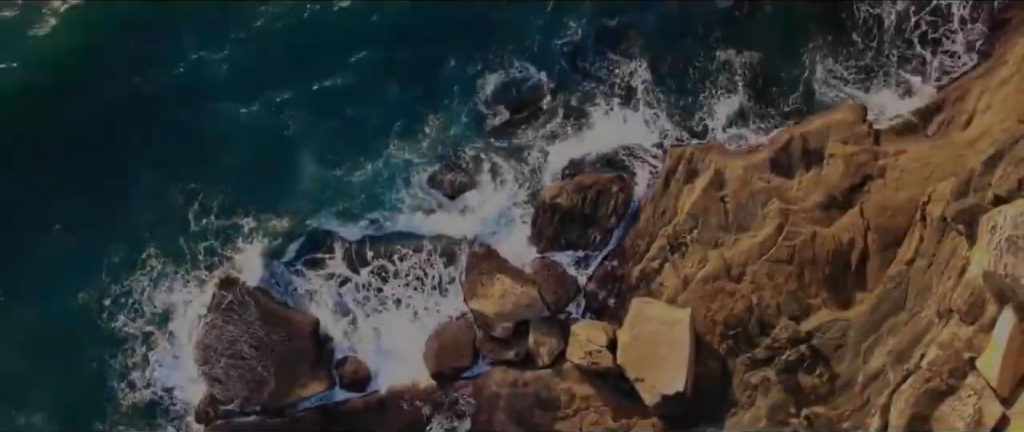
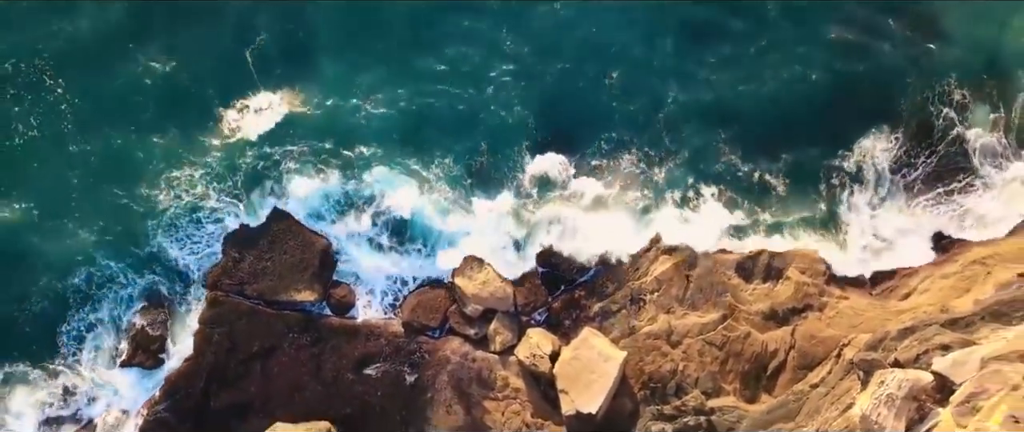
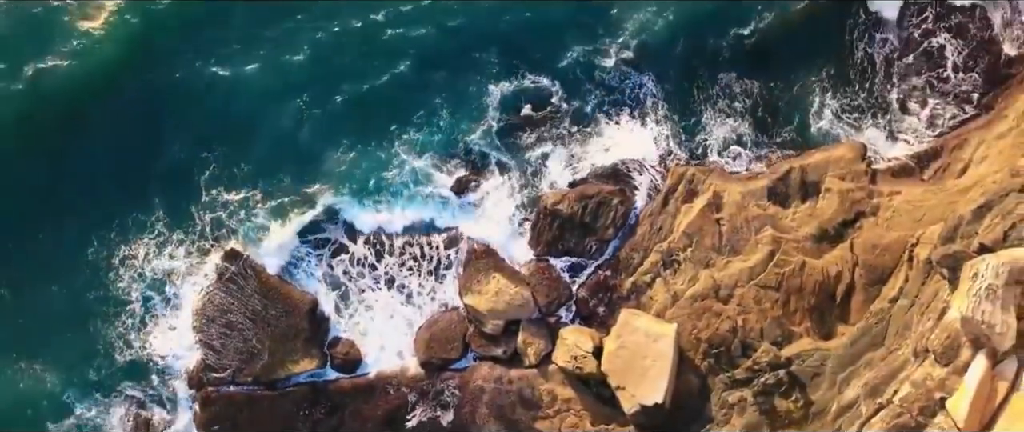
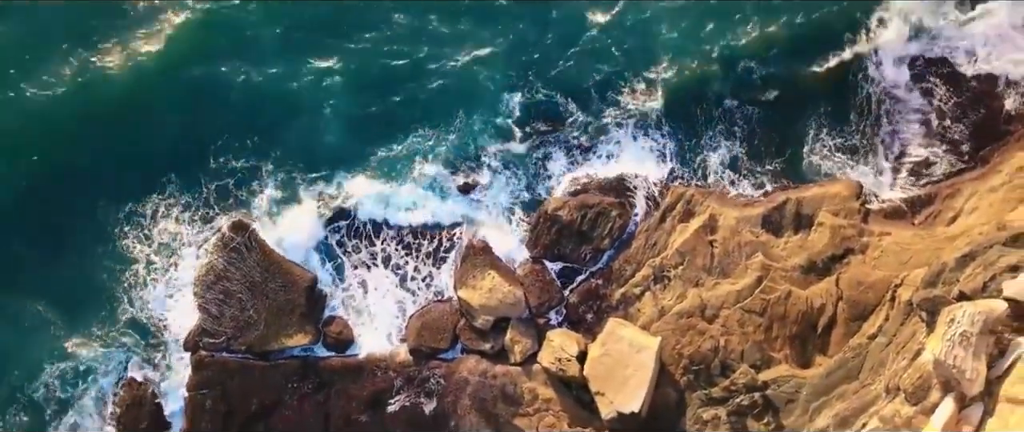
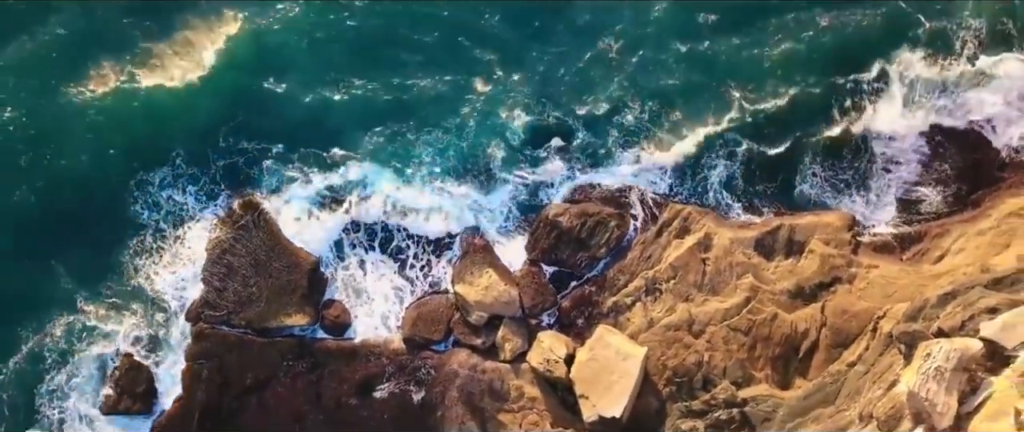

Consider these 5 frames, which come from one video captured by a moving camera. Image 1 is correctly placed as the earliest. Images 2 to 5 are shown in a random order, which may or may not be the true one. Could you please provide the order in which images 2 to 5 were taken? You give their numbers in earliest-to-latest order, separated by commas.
3, 4, 5, 2
